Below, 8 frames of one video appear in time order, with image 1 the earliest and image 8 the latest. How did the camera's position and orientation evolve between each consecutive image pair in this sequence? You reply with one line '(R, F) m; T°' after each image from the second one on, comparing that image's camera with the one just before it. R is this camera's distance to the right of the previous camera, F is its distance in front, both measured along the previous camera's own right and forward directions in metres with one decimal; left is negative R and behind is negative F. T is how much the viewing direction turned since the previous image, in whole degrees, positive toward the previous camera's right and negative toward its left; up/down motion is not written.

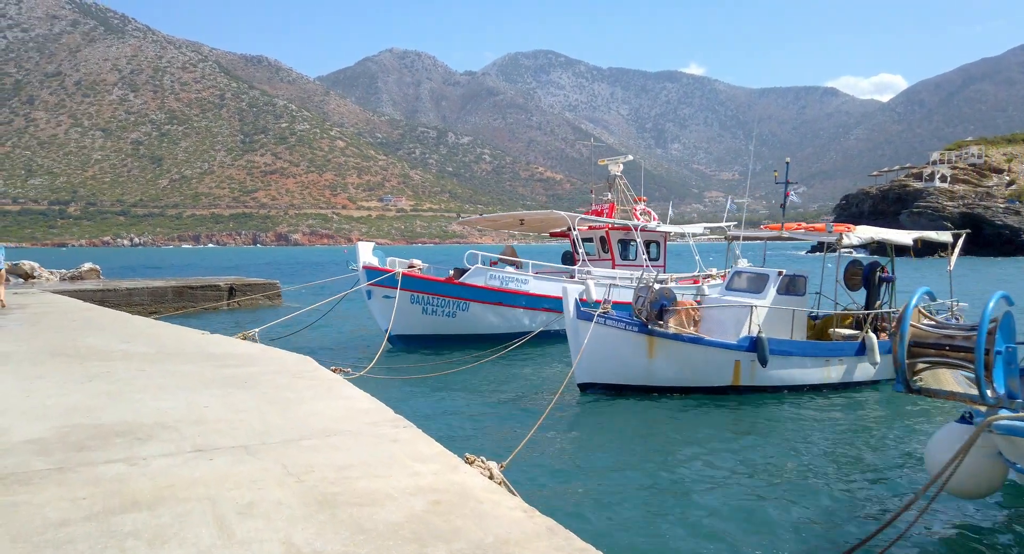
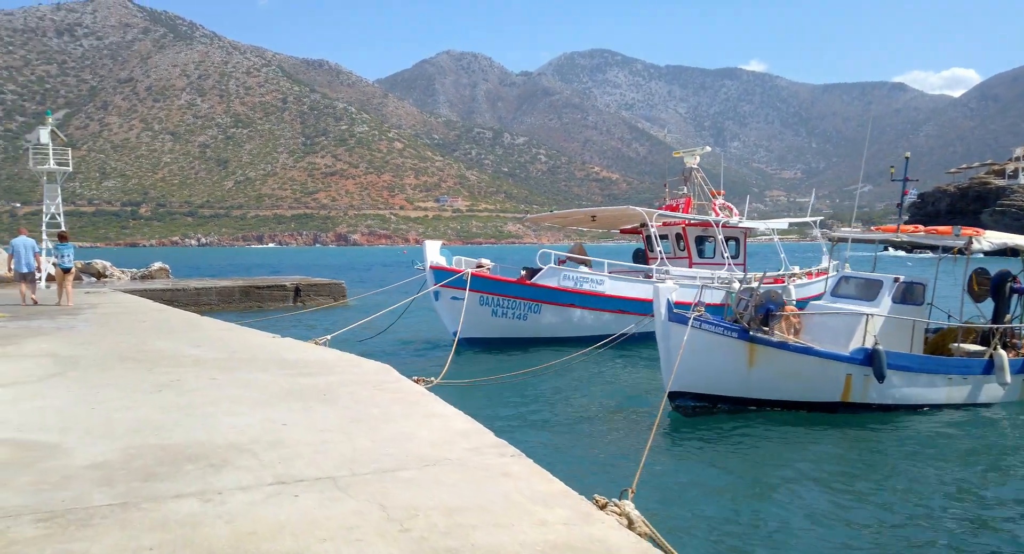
(-0.4, +0.8) m; -4°
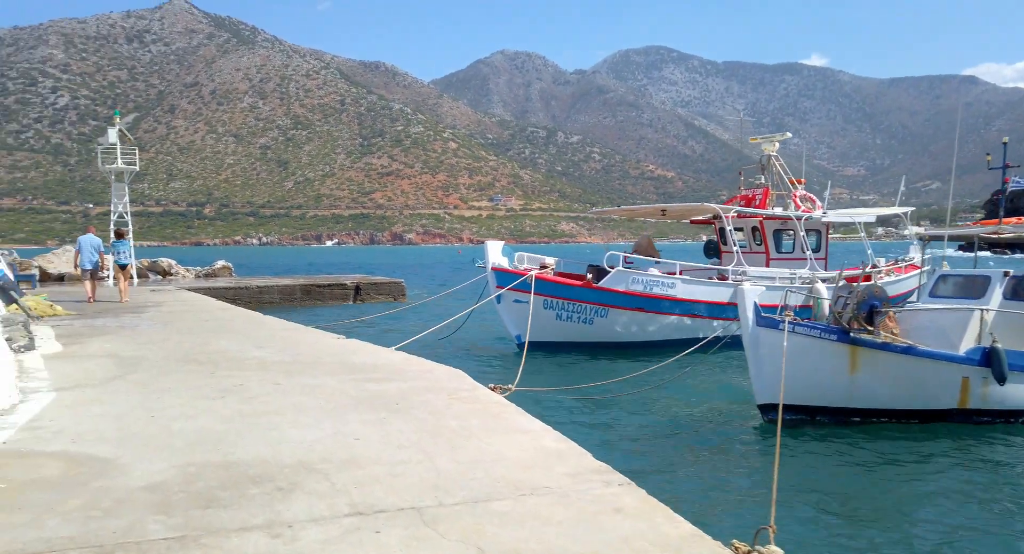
(-0.3, +0.6) m; -4°
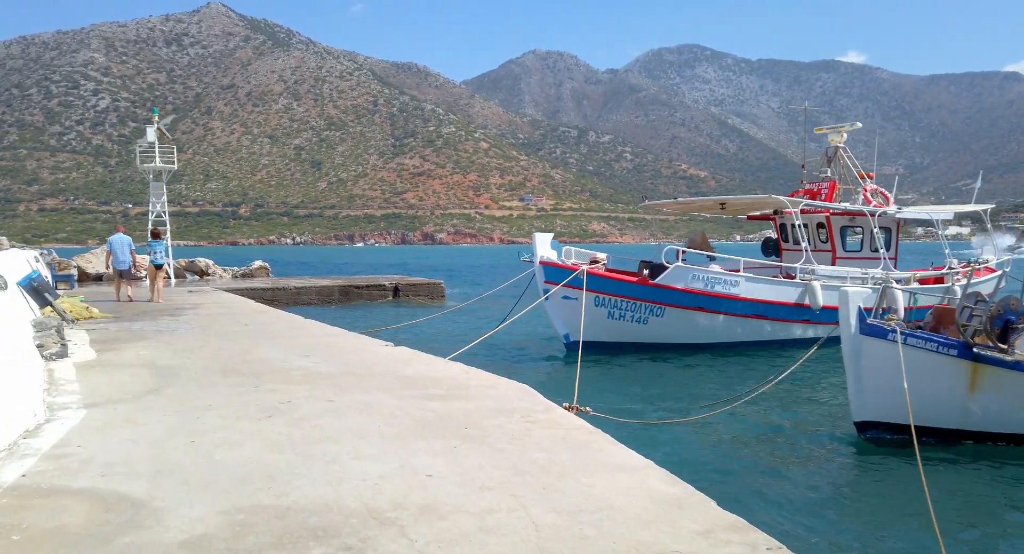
(-0.4, +0.8) m; -2°
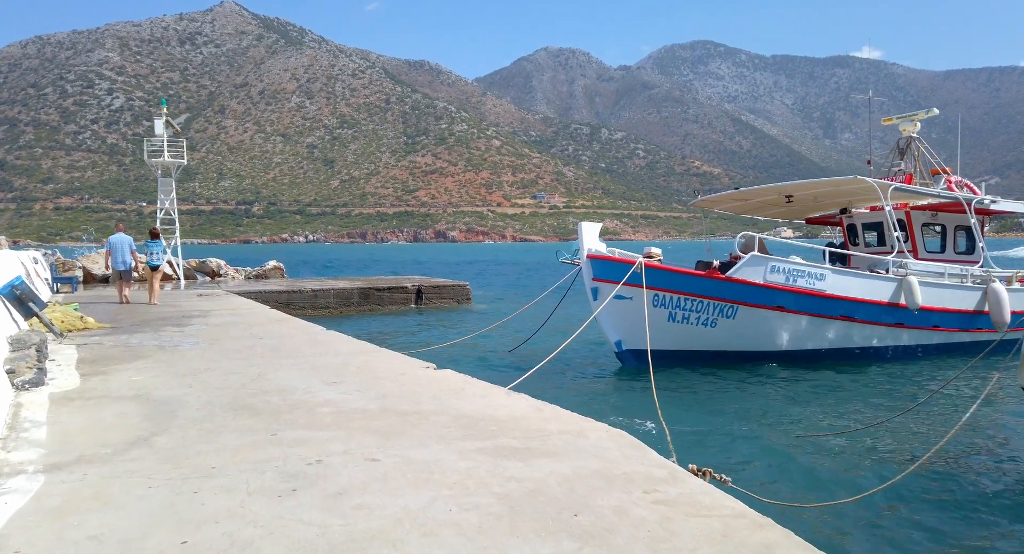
(-0.5, +1.6) m; -1°
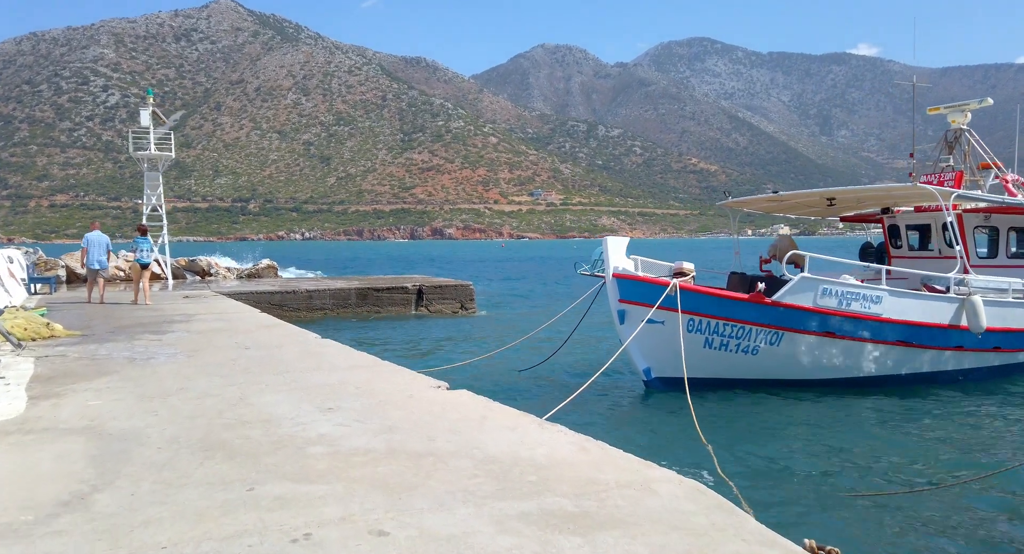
(-0.3, +1.2) m; 0°
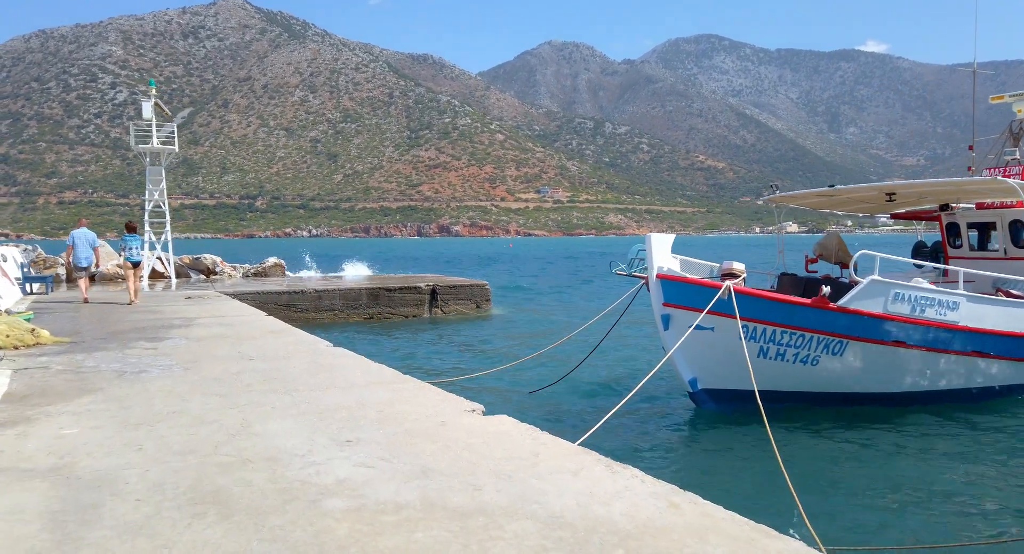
(-0.3, +1.0) m; 0°
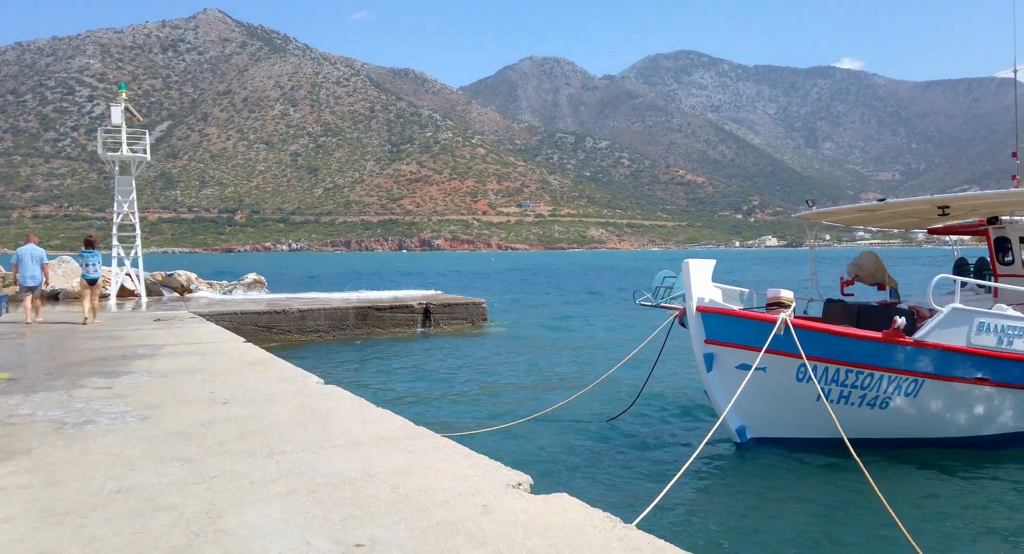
(-0.4, +1.4) m; +1°
